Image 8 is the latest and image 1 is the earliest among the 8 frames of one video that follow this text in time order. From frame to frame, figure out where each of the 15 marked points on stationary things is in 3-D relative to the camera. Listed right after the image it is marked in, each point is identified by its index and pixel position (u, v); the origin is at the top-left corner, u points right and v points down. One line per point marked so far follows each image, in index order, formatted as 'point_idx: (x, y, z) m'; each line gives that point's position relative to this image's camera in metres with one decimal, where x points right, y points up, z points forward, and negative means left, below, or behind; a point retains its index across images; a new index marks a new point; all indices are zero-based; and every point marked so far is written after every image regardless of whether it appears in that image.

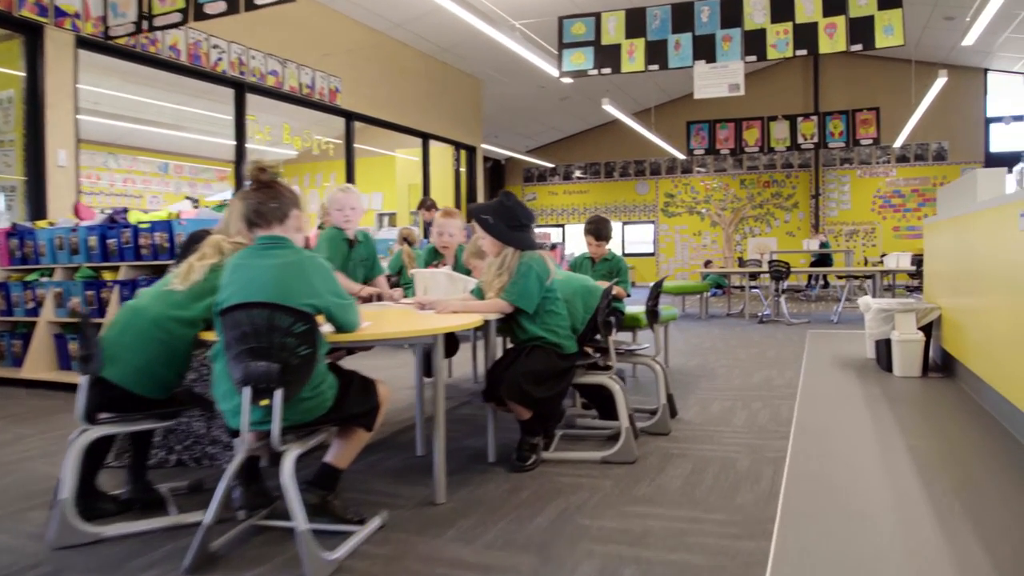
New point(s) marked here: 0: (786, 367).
0: (+1.3, -0.4, +4.6) m
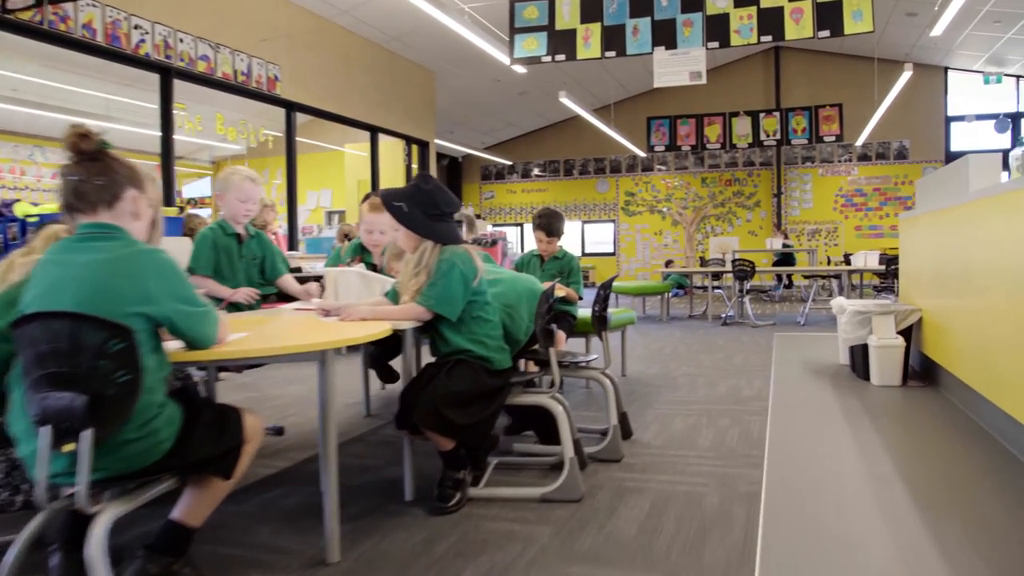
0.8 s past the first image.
0: (+1.1, -0.4, +4.2) m
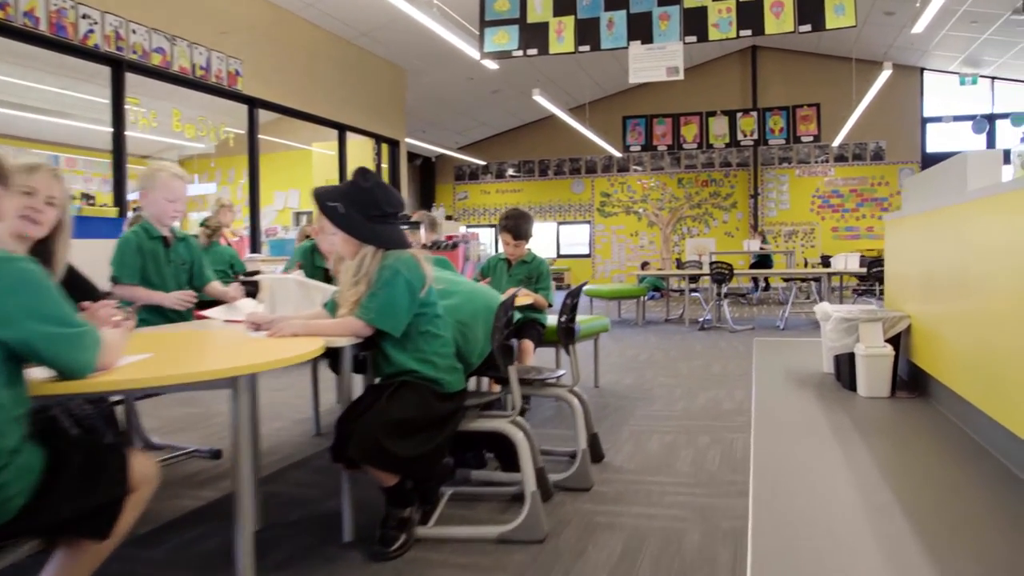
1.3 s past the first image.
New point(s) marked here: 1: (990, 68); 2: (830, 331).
0: (+0.9, -0.4, +3.9) m
1: (+6.4, +2.9, +12.5) m
2: (+1.3, -0.2, +3.7) m
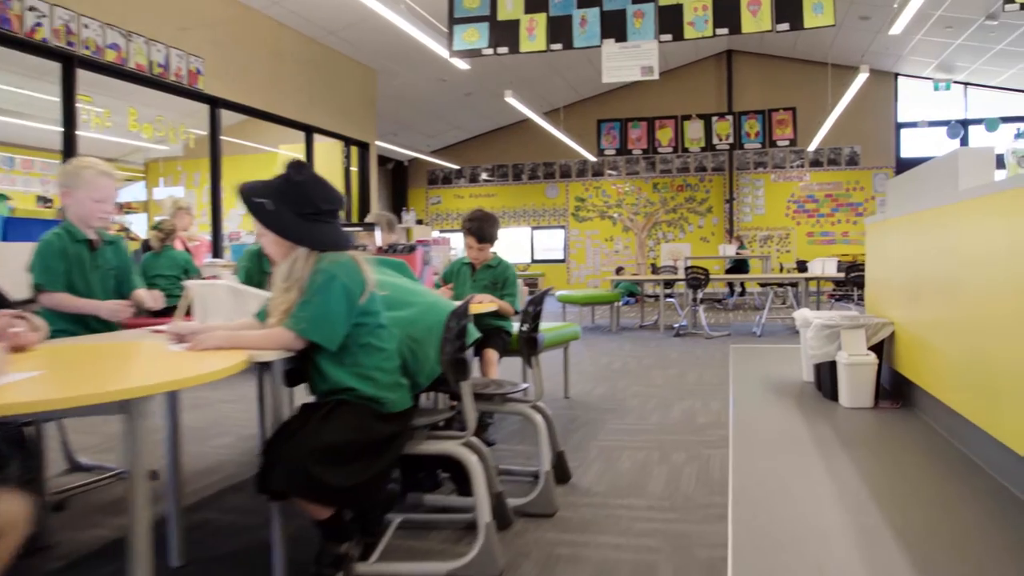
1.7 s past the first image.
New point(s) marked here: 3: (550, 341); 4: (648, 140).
0: (+0.8, -0.4, +3.7) m
1: (+6.0, +2.9, +12.4) m
2: (+1.1, -0.2, +3.6) m
3: (+0.1, -0.2, +3.5) m
4: (+1.7, +1.9, +11.7) m
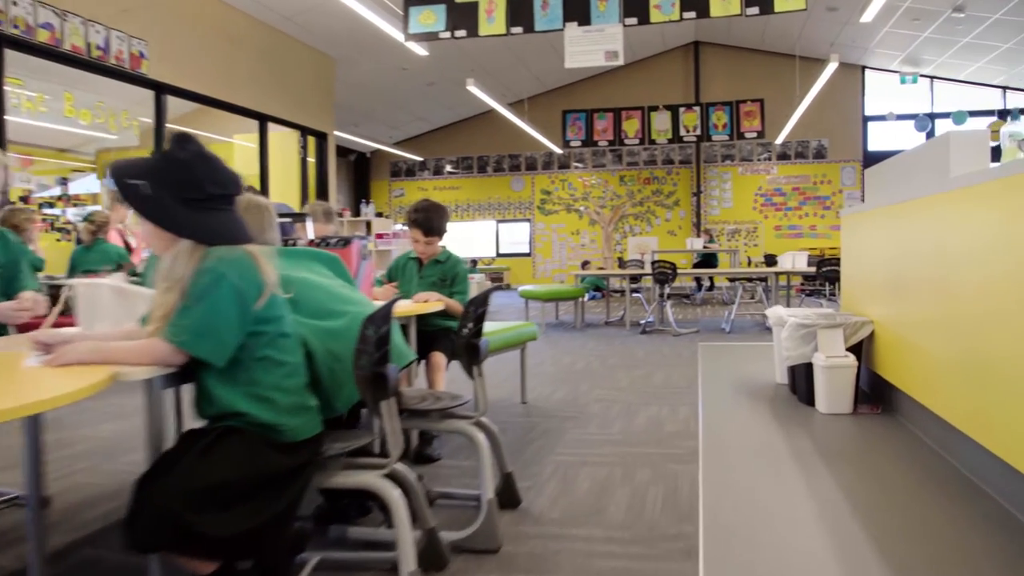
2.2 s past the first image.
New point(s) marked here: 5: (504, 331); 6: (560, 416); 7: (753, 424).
0: (+0.6, -0.4, +3.5) m
1: (+5.5, +2.9, +12.3) m
2: (+1.0, -0.2, +3.3) m
3: (0.0, -0.2, +3.2) m
4: (+1.3, +1.9, +11.5) m
5: (0.0, -0.1, +3.3) m
6: (+0.2, -0.4, +3.2) m
7: (+0.8, -0.5, +3.1) m
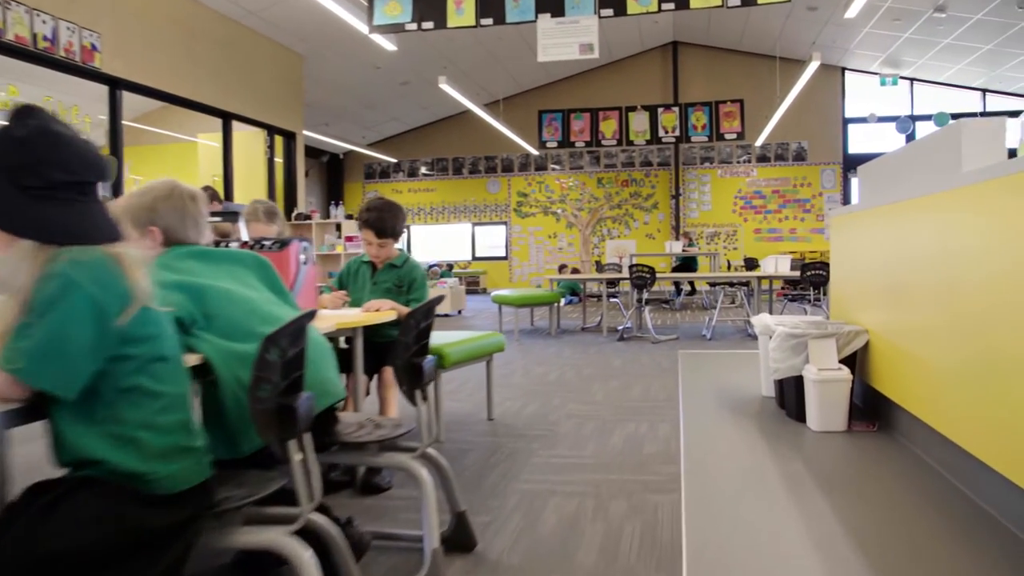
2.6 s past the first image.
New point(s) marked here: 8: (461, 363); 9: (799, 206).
0: (+0.5, -0.4, +3.2) m
1: (+5.2, +2.9, +12.2) m
2: (+0.9, -0.2, +3.1) m
3: (-0.1, -0.2, +2.9) m
4: (+1.0, +1.9, +11.2) m
5: (-0.1, -0.2, +3.0) m
6: (+0.1, -0.5, +2.9) m
7: (+0.7, -0.5, +2.8) m
8: (-0.2, -0.2, +2.9) m
9: (+4.2, +1.2, +13.6) m
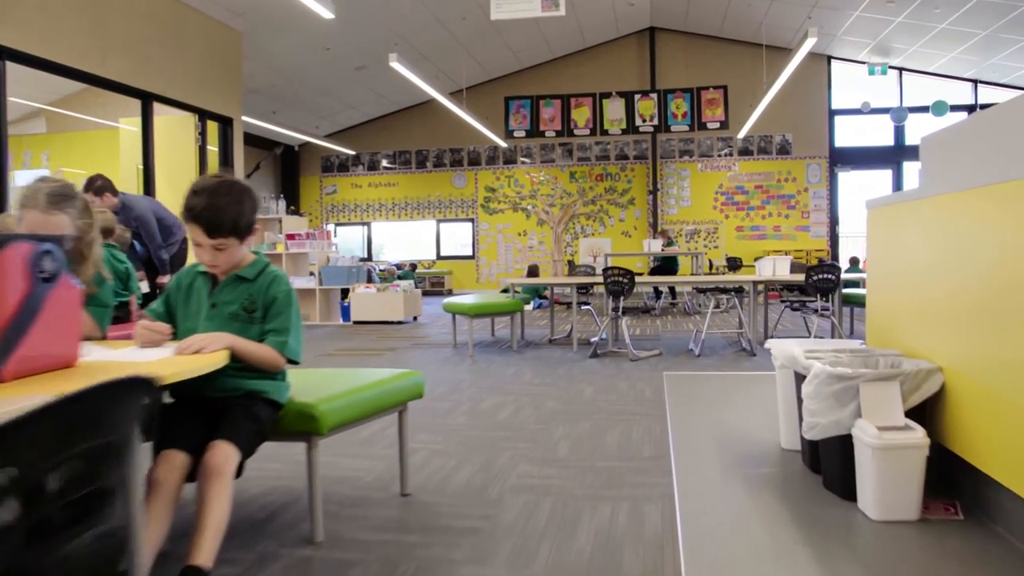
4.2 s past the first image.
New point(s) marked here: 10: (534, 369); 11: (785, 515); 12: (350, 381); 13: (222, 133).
0: (+0.3, -0.5, +2.3) m
1: (+4.8, +2.9, +11.4) m
2: (+0.7, -0.2, +2.1) m
3: (-0.3, -0.3, +2.0) m
4: (+0.6, +1.9, +10.3) m
5: (-0.3, -0.2, +2.0) m
6: (-0.1, -0.5, +2.0) m
7: (+0.5, -0.5, +1.9) m
8: (-0.3, -0.3, +2.0) m
9: (+3.7, +1.2, +12.7) m
10: (+0.1, -0.4, +4.7) m
11: (+0.6, -0.5, +2.0) m
12: (-0.4, -0.2, +2.1) m
13: (-2.7, +1.5, +8.7) m
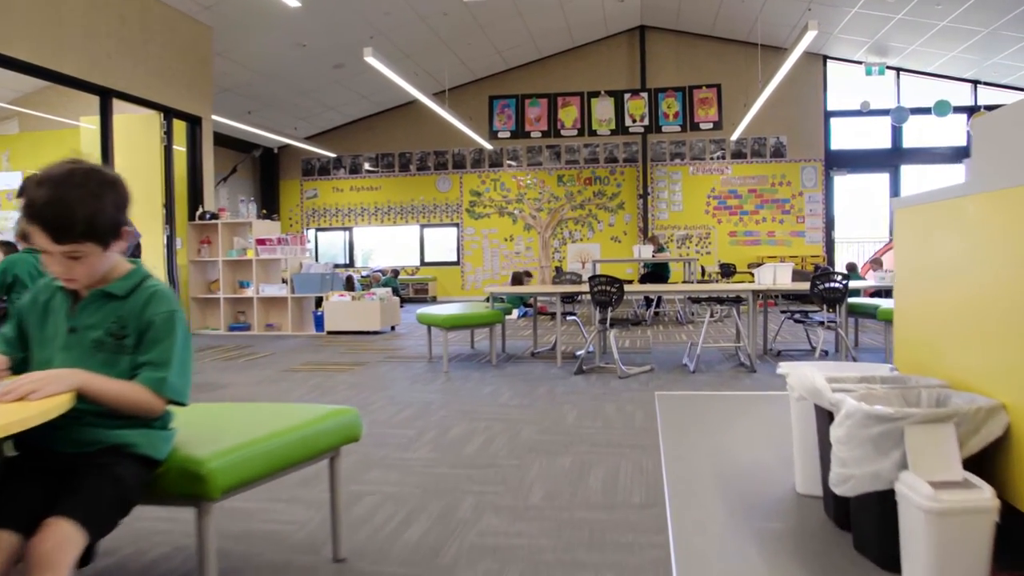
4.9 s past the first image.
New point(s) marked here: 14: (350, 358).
0: (+0.2, -0.5, +1.9) m
1: (+4.6, +2.8, +11.0) m
2: (+0.6, -0.3, +1.7) m
3: (-0.4, -0.3, +1.5) m
4: (+0.4, +1.8, +9.9) m
5: (-0.4, -0.2, +1.6) m
6: (-0.2, -0.5, +1.5) m
7: (+0.4, -0.5, +1.5) m
8: (-0.4, -0.3, +1.5) m
9: (+3.5, +1.1, +12.3) m
10: (0.0, -0.5, +4.2) m
11: (+0.5, -0.5, +1.6) m
12: (-0.4, -0.2, +1.7) m
13: (-2.8, +1.4, +8.3) m
14: (-1.0, -0.4, +5.7) m
